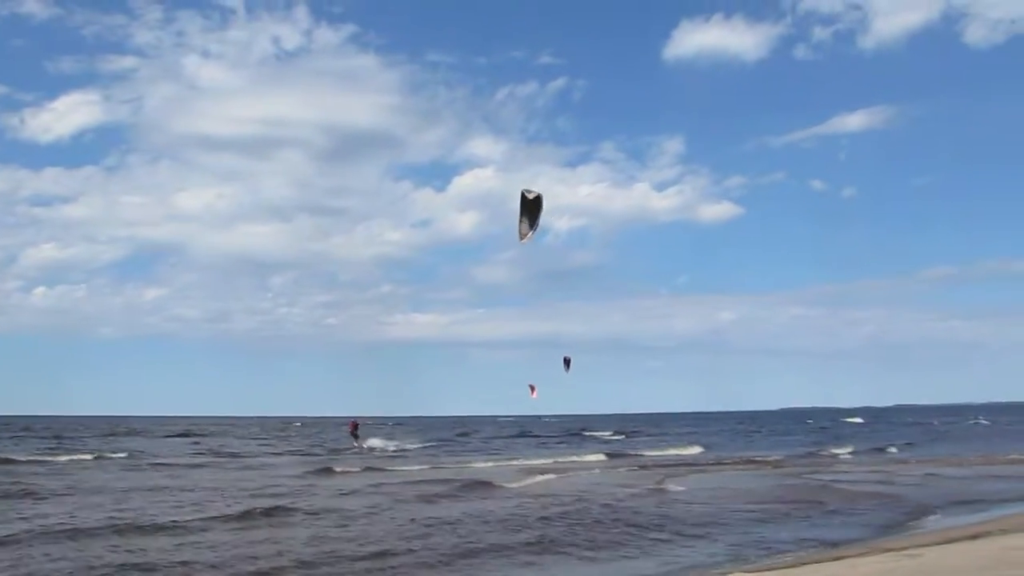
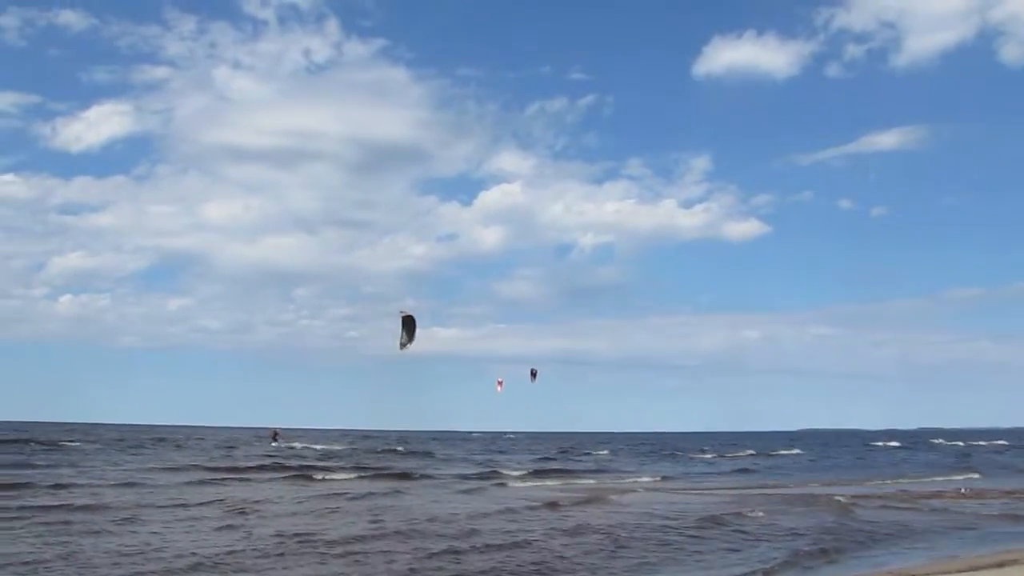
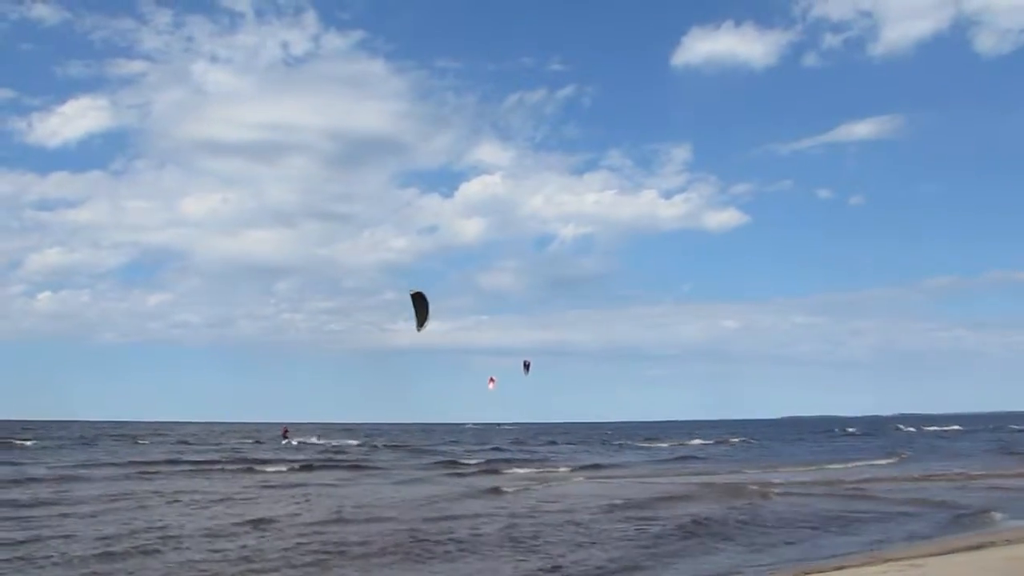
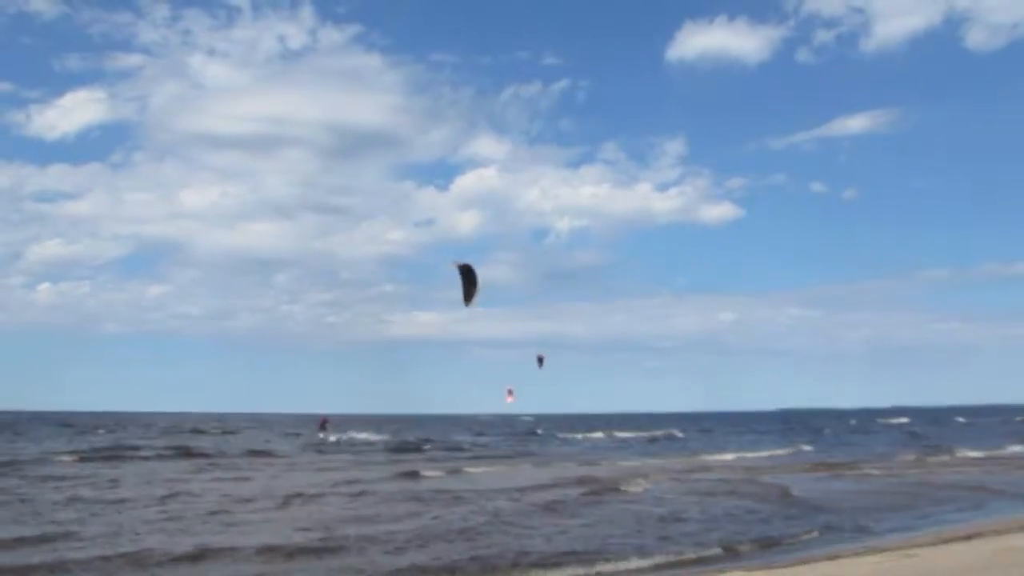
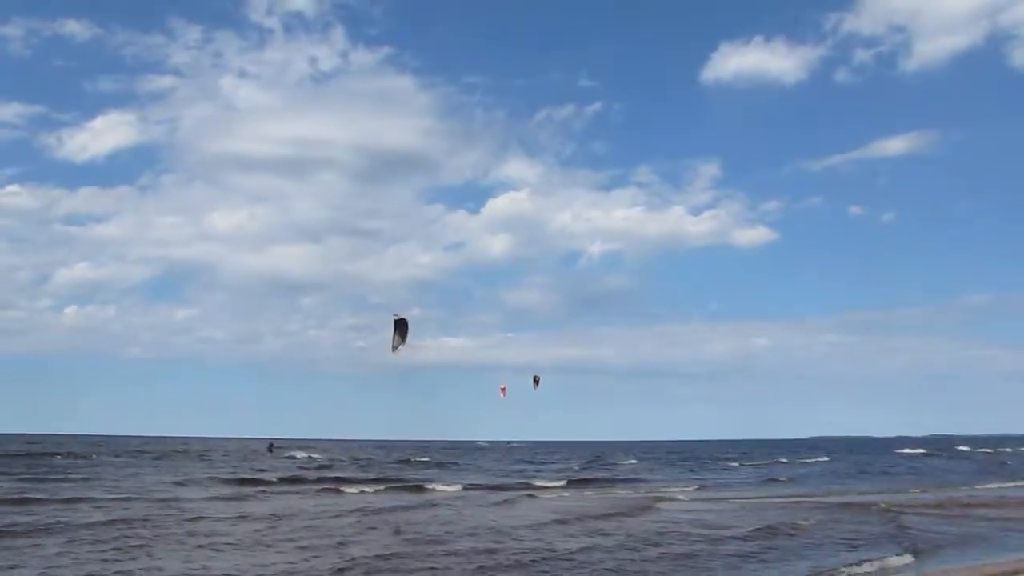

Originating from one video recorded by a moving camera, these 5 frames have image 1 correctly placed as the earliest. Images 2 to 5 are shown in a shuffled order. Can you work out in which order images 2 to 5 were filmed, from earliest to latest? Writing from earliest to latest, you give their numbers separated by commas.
4, 3, 2, 5
